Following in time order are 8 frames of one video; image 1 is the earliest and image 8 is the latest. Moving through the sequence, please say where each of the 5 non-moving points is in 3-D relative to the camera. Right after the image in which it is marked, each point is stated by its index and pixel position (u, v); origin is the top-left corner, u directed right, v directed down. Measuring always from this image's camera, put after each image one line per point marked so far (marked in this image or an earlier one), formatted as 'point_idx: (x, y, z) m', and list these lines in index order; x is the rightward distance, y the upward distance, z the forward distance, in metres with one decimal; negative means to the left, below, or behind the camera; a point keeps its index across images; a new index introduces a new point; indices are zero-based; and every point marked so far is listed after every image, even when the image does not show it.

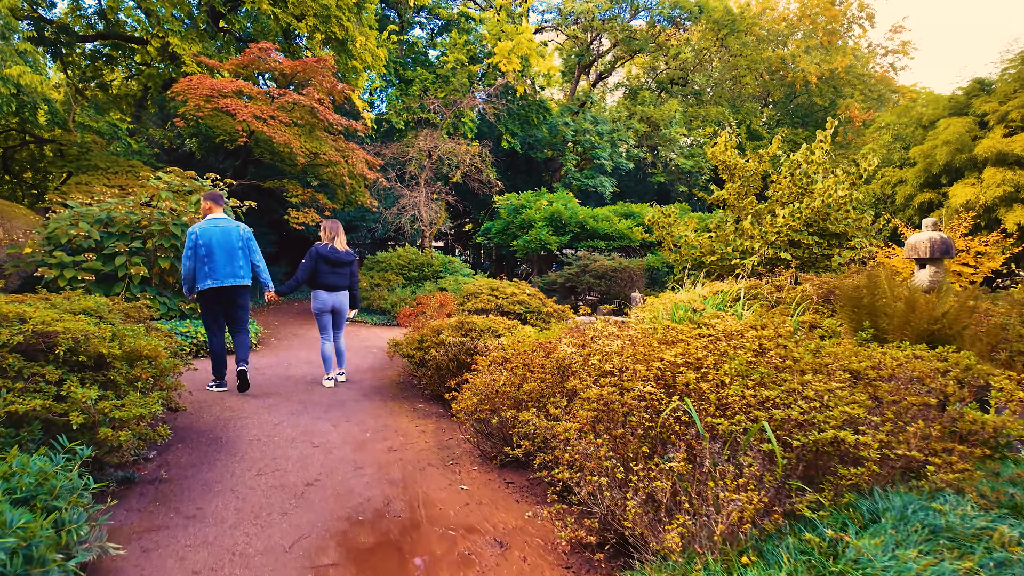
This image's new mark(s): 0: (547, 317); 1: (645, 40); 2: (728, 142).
0: (+0.4, -0.3, +5.5) m
1: (+4.0, +7.5, +18.2) m
2: (+3.0, +2.0, +8.1) m
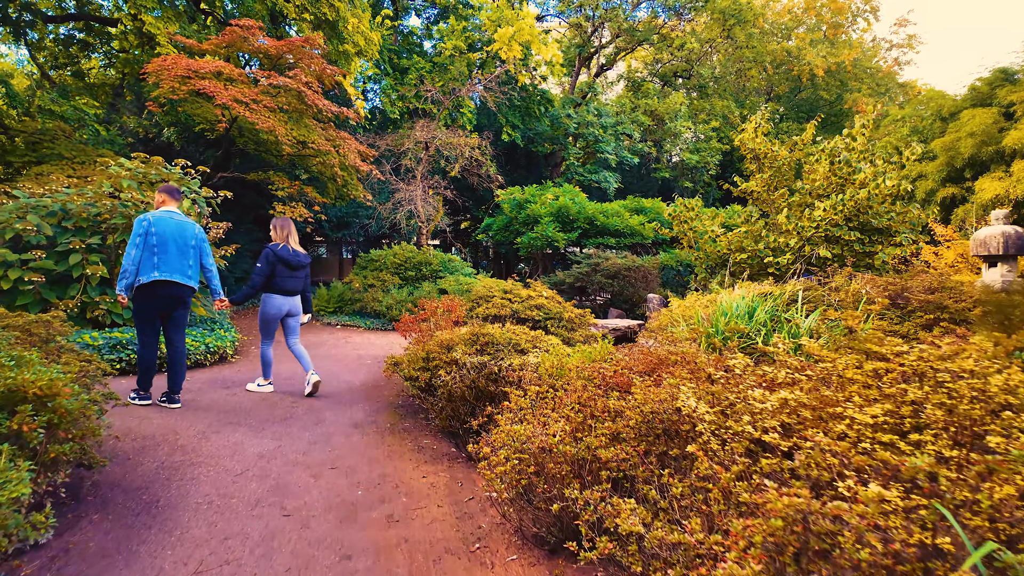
0: (+0.5, -0.3, +4.8) m
1: (+3.9, +7.5, +17.5) m
2: (+3.1, +2.0, +7.4) m
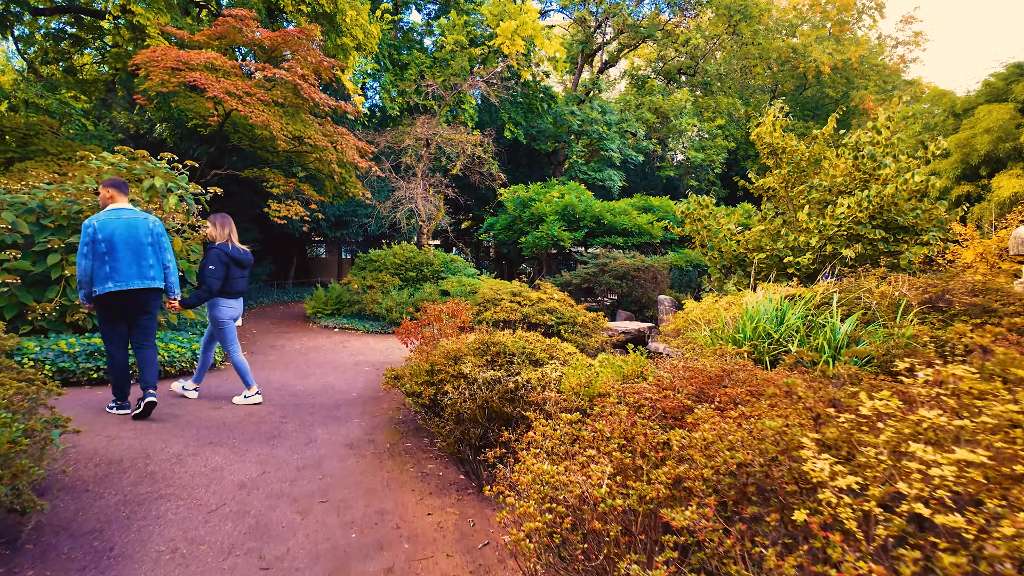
0: (+0.6, -0.3, +4.4) m
1: (+4.0, +7.5, +17.2) m
2: (+3.2, +2.0, +7.1) m
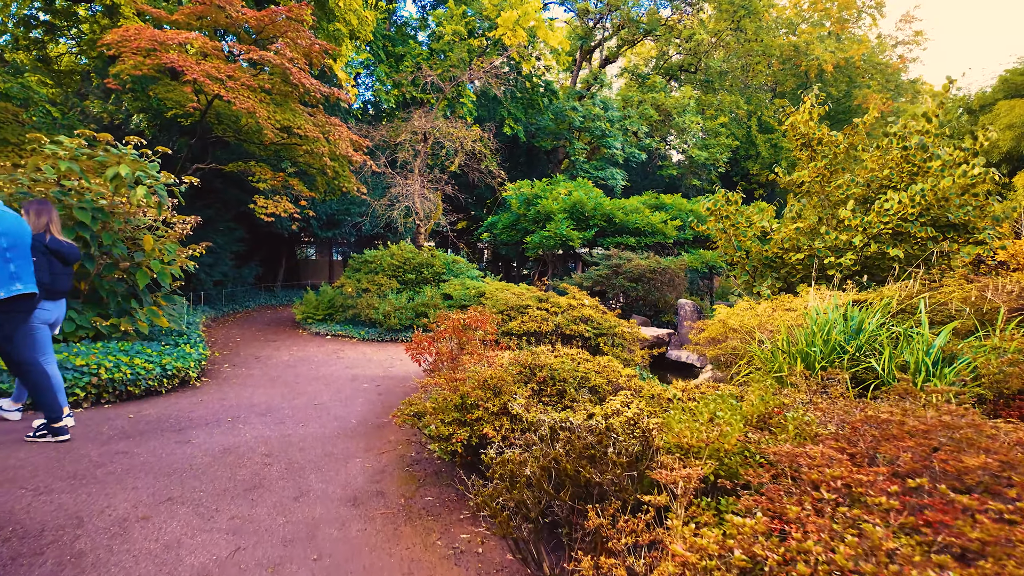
0: (+0.7, -0.3, +3.8) m
1: (+3.9, +7.4, +16.6) m
2: (+3.3, +2.0, +6.5) m
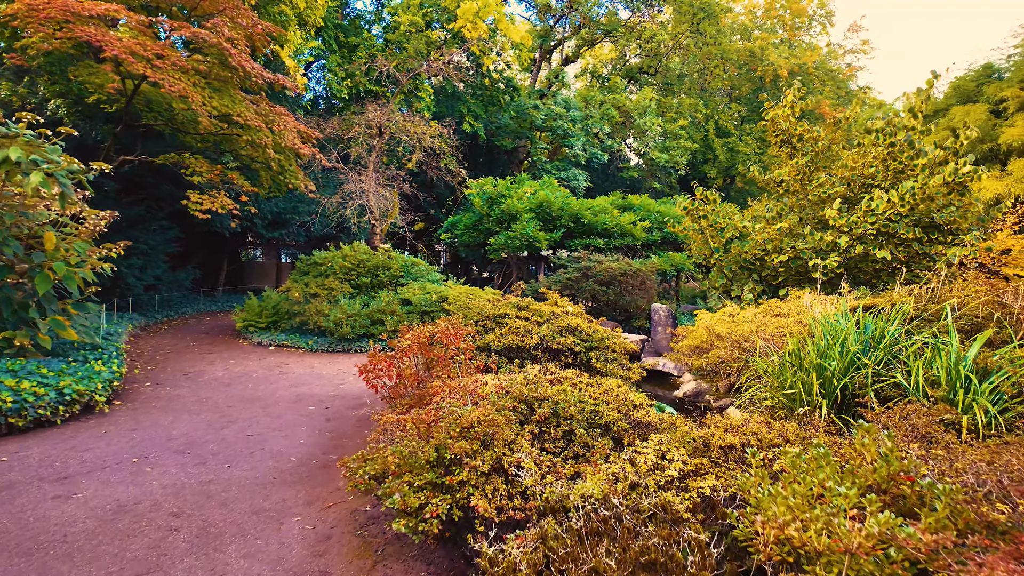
0: (+0.6, -0.4, +3.3) m
1: (+2.8, +7.3, +16.4) m
2: (+2.9, +1.9, +6.2) m
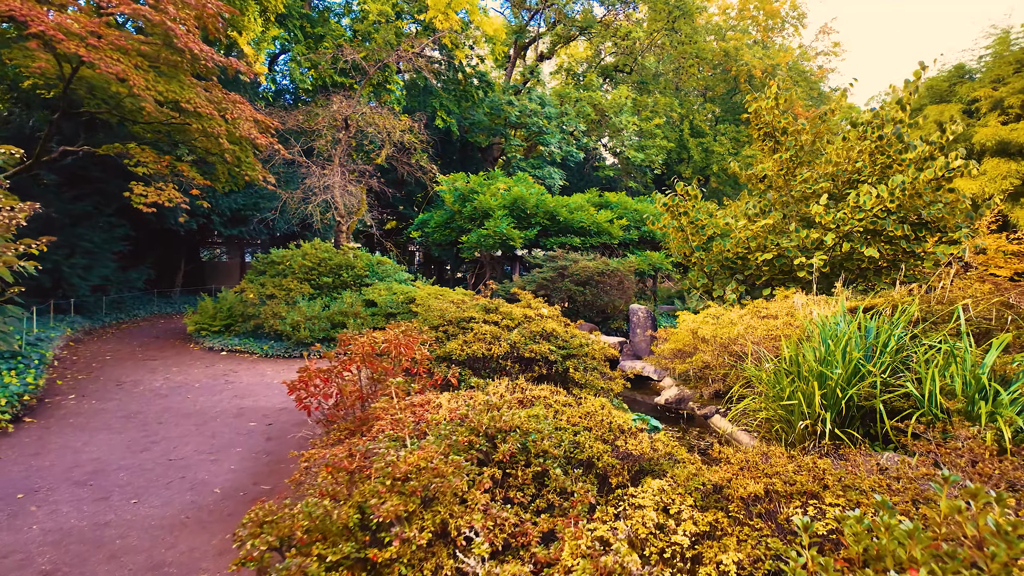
0: (+0.4, -0.4, +3.0) m
1: (+2.1, +7.3, +16.1) m
2: (+2.6, +1.9, +6.0) m
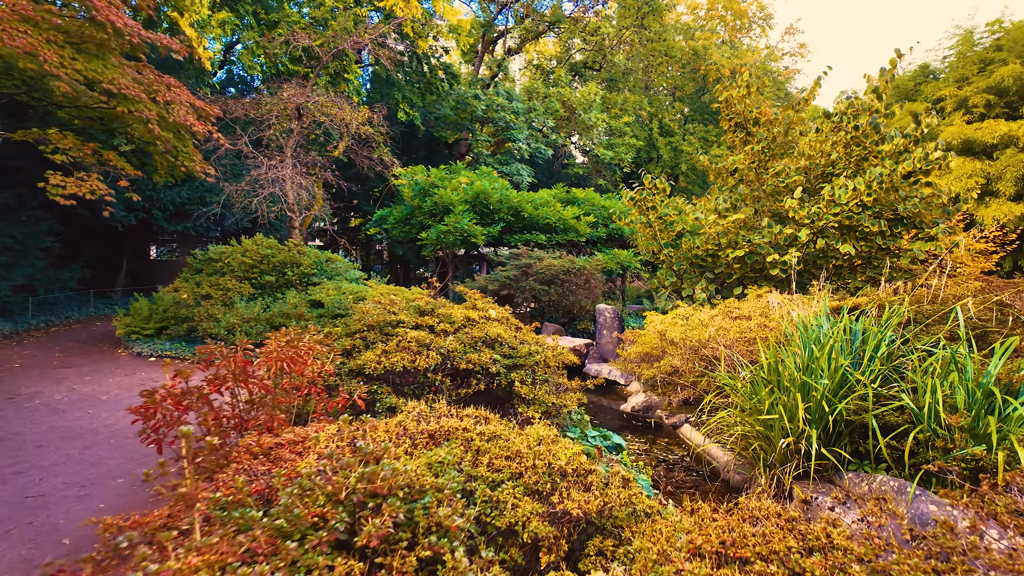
0: (+0.2, -0.4, +2.6) m
1: (+1.2, +7.3, +15.8) m
2: (+2.2, +1.9, +5.7) m
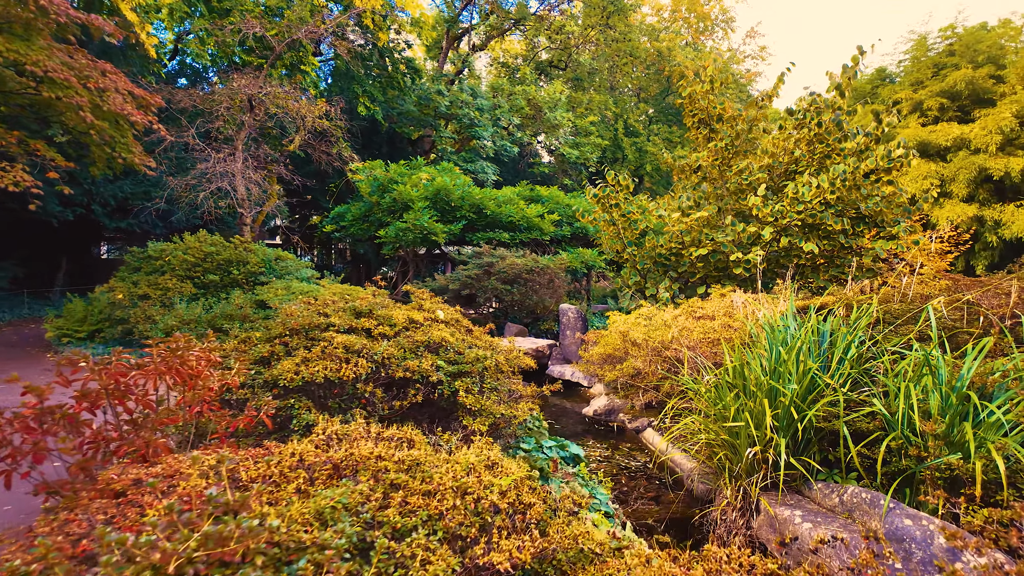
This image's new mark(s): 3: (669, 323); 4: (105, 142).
0: (-0.1, -0.4, +2.4) m
1: (+0.3, +7.4, +15.6) m
2: (+1.9, +1.9, +5.6) m
3: (+1.0, -0.2, +3.9) m
4: (-4.4, +1.6, +6.5) m
